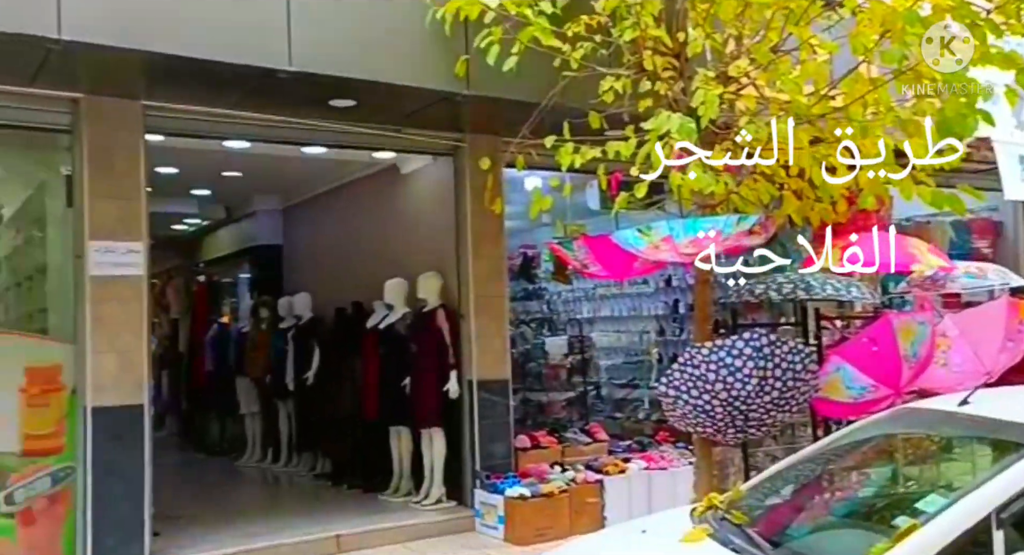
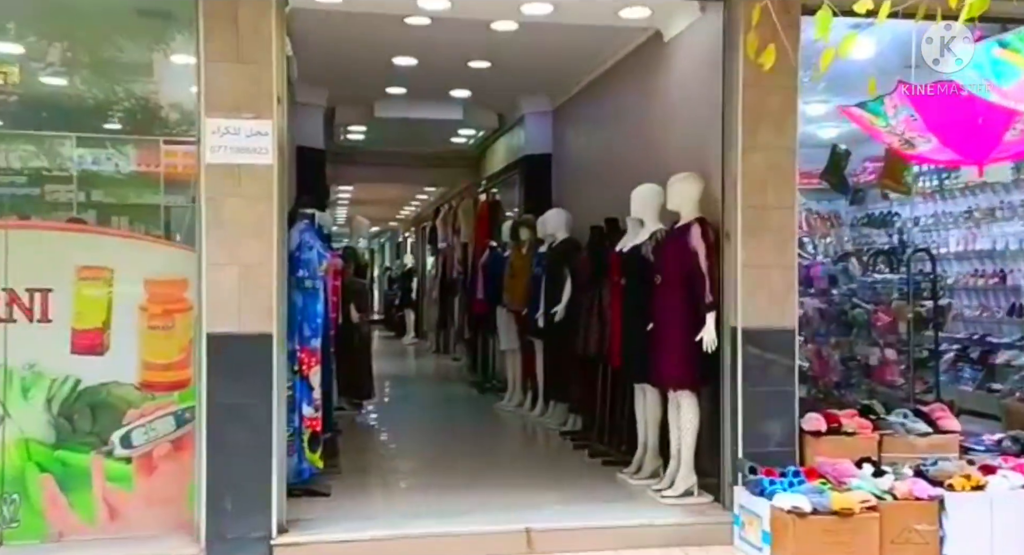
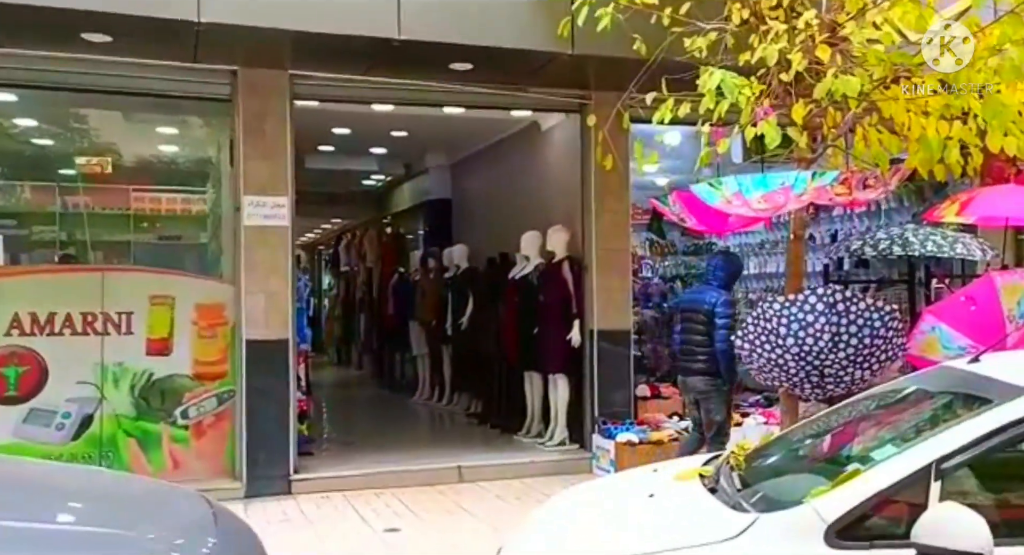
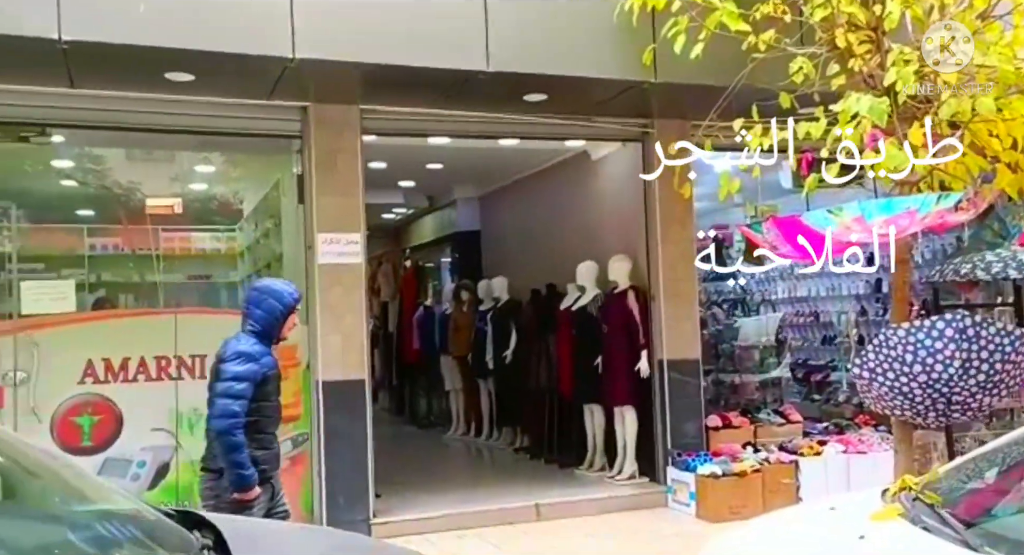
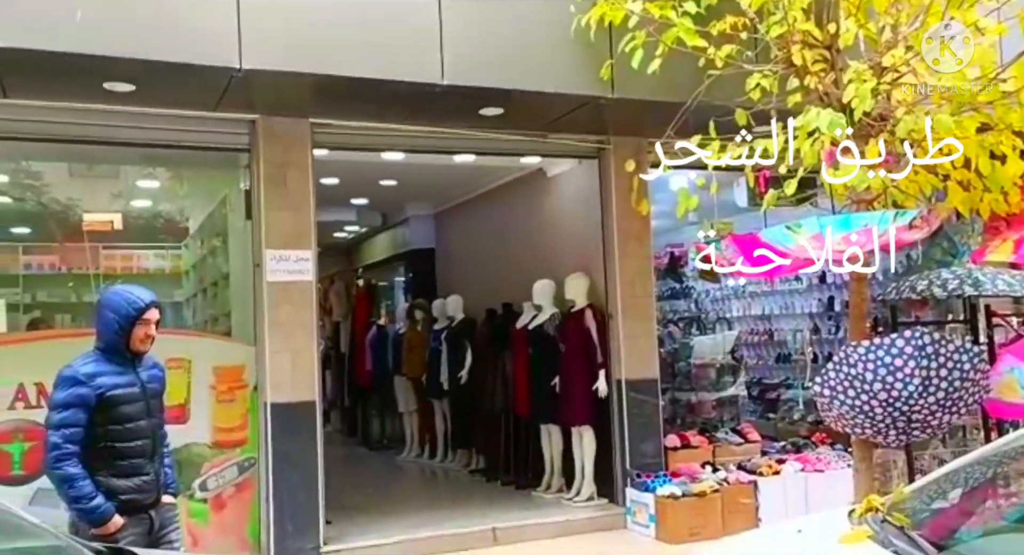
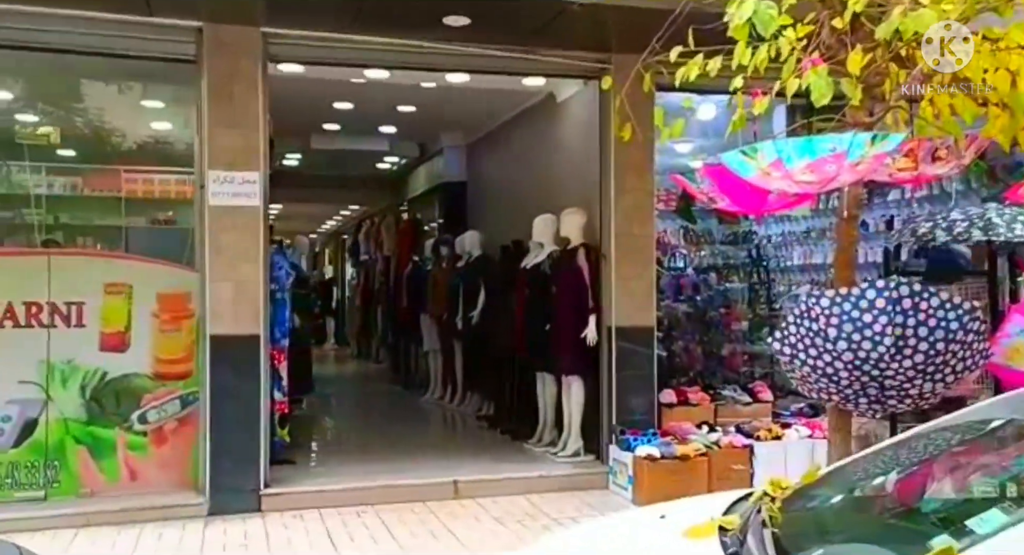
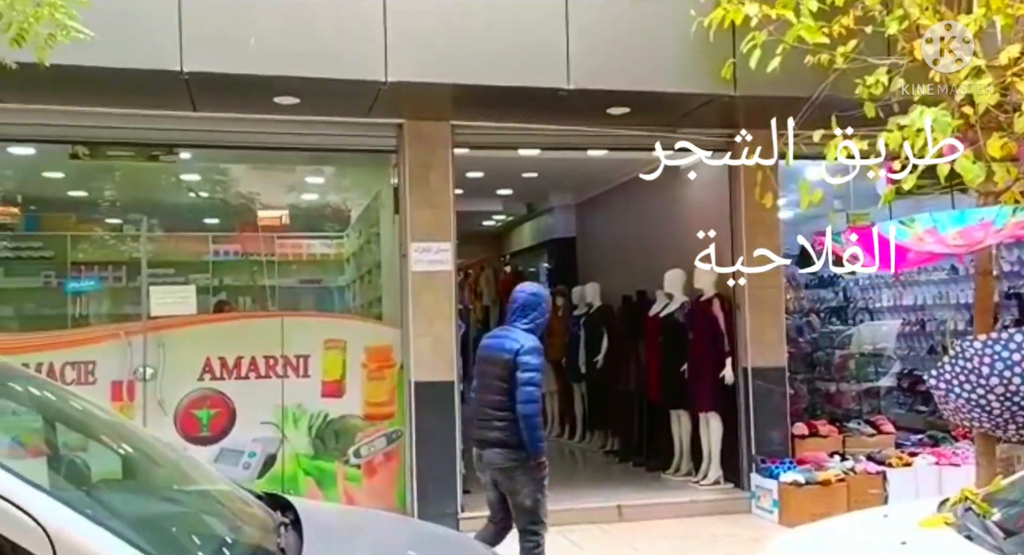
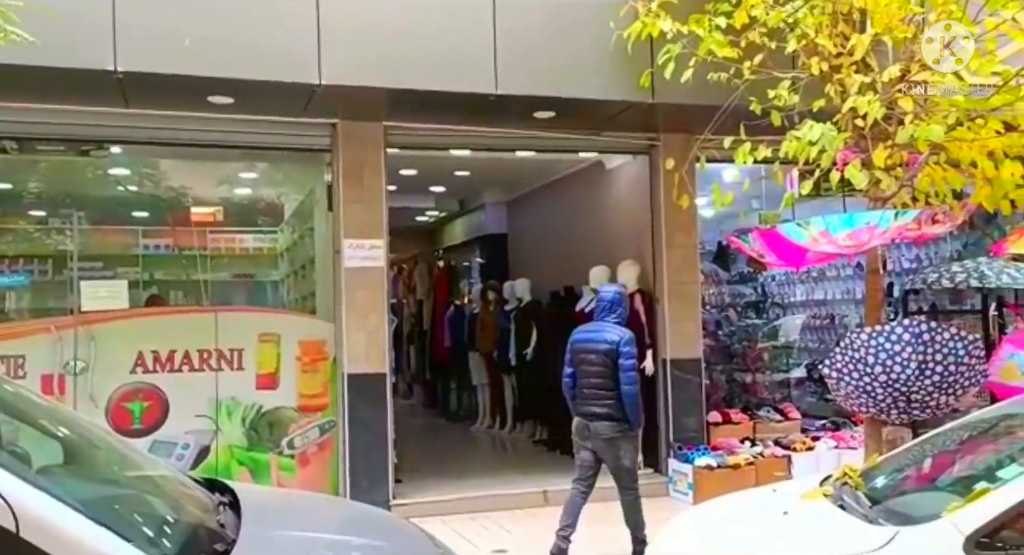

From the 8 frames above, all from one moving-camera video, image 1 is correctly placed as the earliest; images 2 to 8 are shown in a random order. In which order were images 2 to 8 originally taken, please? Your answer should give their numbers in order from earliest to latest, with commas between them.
5, 4, 7, 8, 3, 6, 2
